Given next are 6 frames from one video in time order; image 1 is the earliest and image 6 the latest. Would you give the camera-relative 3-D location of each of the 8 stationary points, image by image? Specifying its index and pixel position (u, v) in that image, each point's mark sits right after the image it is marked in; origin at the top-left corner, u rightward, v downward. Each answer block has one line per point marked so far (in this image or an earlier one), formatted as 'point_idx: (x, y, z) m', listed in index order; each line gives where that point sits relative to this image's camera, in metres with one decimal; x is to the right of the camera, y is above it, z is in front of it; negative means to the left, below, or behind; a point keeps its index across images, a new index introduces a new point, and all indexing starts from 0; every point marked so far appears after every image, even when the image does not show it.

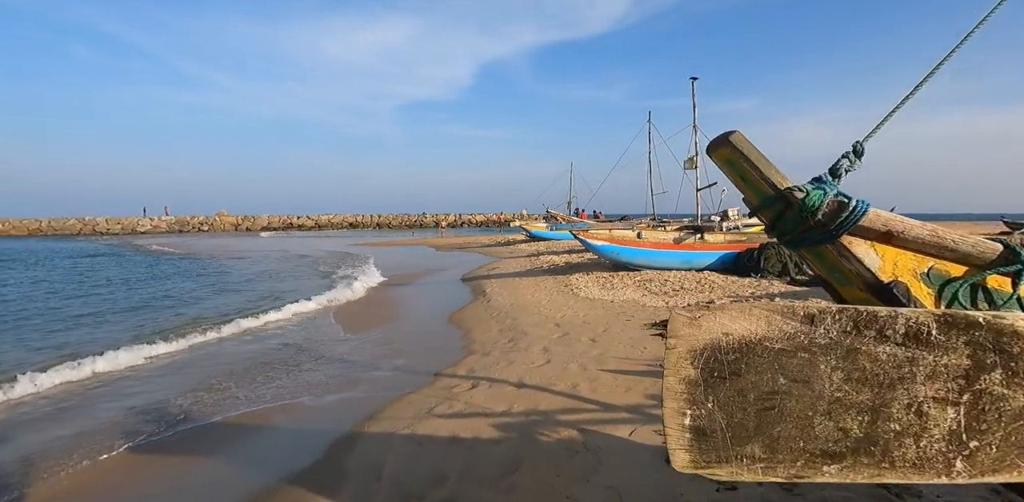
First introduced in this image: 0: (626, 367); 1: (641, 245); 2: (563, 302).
0: (+1.2, -1.3, +5.7) m
1: (+3.0, +0.1, +12.6) m
2: (+1.0, -1.0, +10.5) m
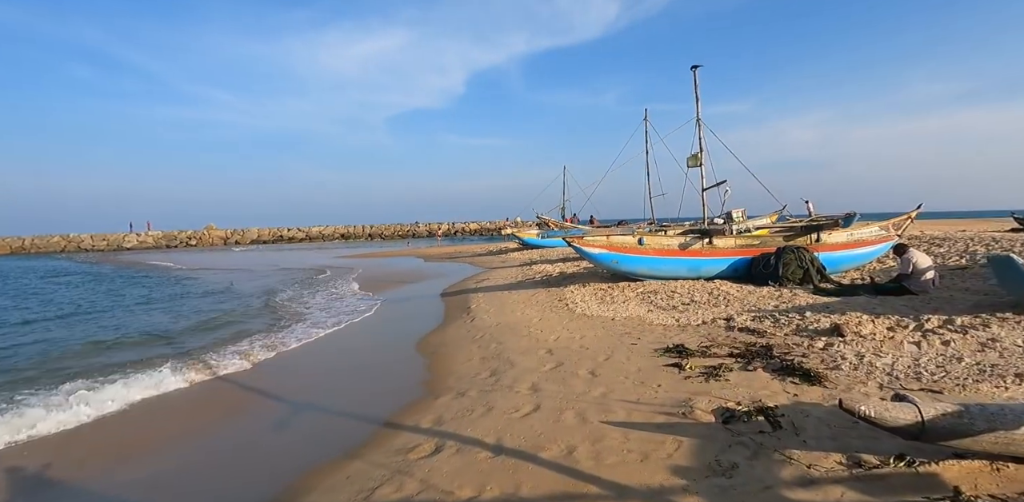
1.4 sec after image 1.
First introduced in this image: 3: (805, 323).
0: (+1.0, -1.4, +4.4) m
1: (+2.8, 0.0, +11.3) m
2: (+0.7, -1.2, +9.1) m
3: (+3.8, -0.9, +6.9) m
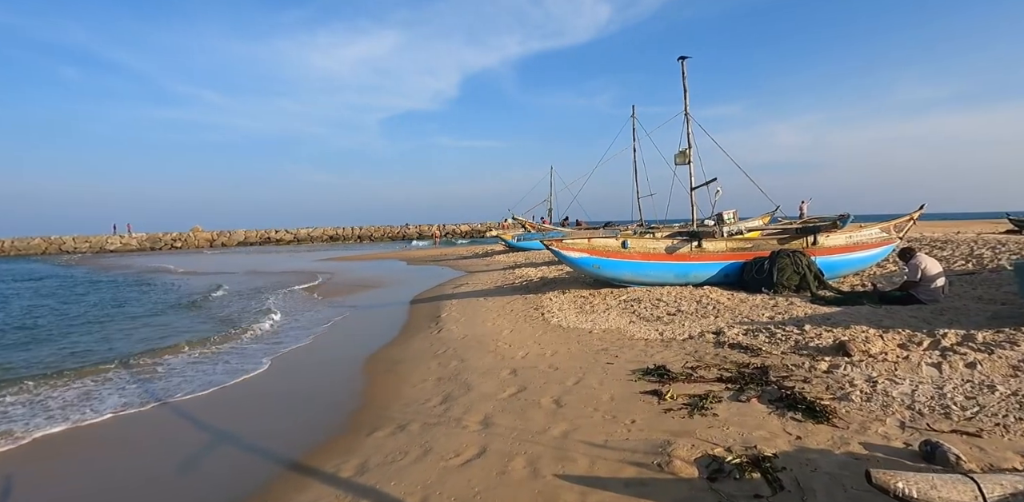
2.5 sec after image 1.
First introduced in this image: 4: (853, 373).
0: (+0.6, -1.4, +3.5) m
1: (+2.2, -0.1, +10.4) m
2: (+0.2, -1.3, +8.2) m
3: (+3.3, -1.0, +6.1) m
4: (+3.1, -1.1, +4.9) m
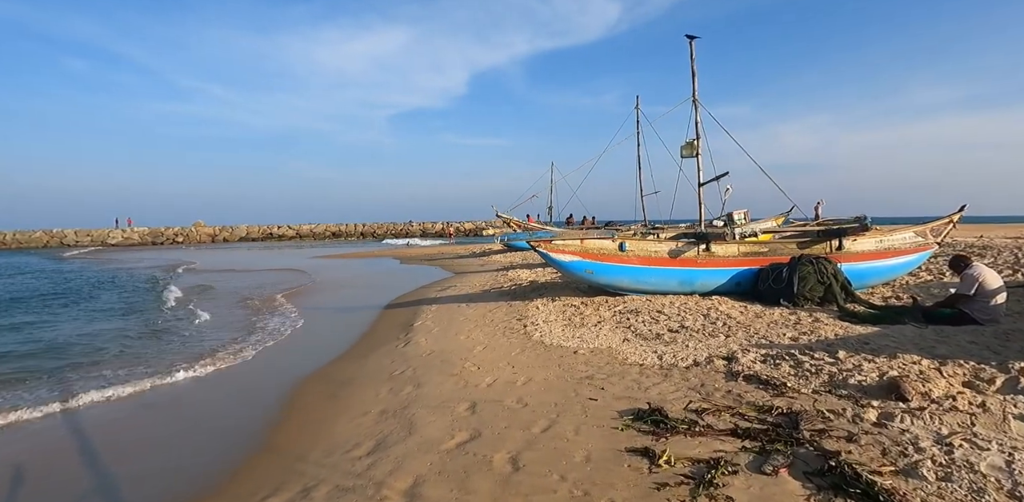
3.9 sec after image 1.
0: (+0.2, -1.5, +2.2) m
1: (+1.9, -0.2, +9.2) m
2: (-0.1, -1.3, +7.0) m
3: (+2.9, -1.1, +4.8) m
4: (+2.7, -1.2, +3.6) m
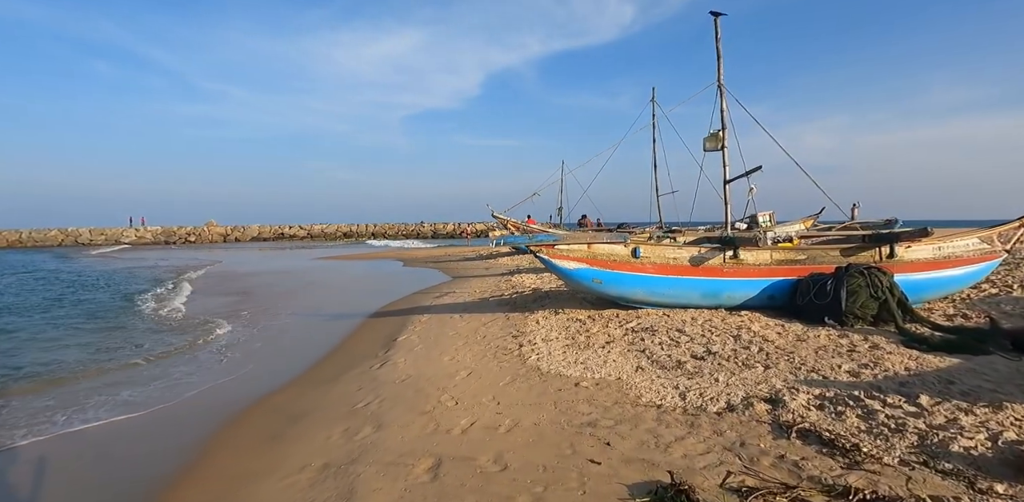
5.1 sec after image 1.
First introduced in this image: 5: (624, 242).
0: (-0.1, -1.5, +1.0) m
1: (+1.9, -0.3, +7.9) m
2: (-0.2, -1.4, +5.8) m
3: (+2.8, -1.2, +3.5) m
4: (+2.5, -1.3, +2.3) m
5: (+1.7, +0.1, +8.2) m
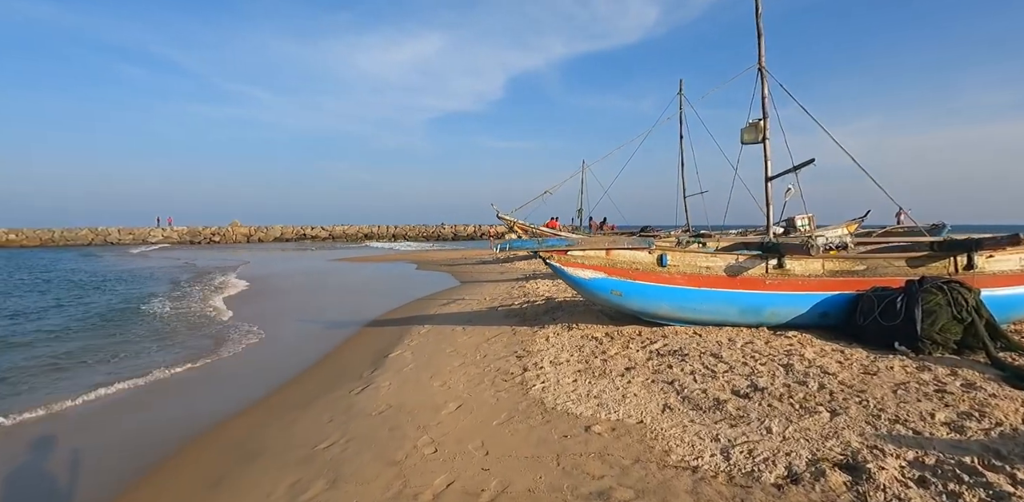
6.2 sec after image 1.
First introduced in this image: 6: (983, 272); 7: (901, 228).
0: (-0.3, -1.6, 0.0) m
1: (+1.9, -0.4, +6.8) m
2: (-0.2, -1.5, +4.8) m
3: (+2.7, -1.3, +2.4) m
4: (+2.4, -1.4, +1.2) m
5: (+1.8, 0.0, +7.1) m
6: (+5.7, -0.2, +6.5) m
7: (+8.3, +0.5, +11.3) m
